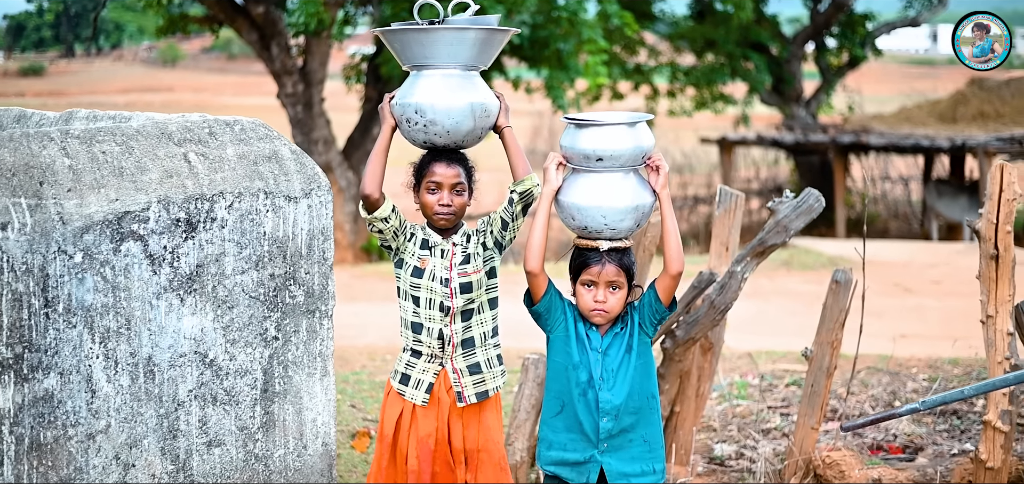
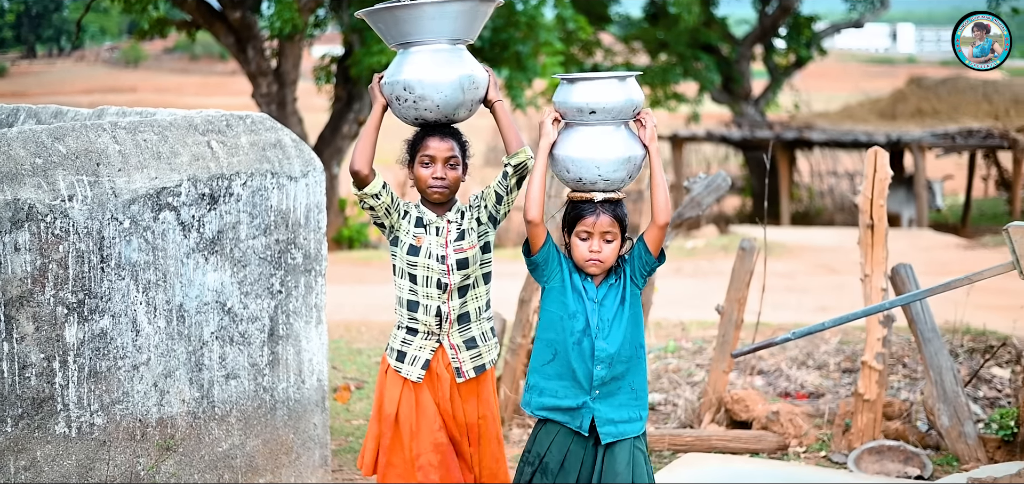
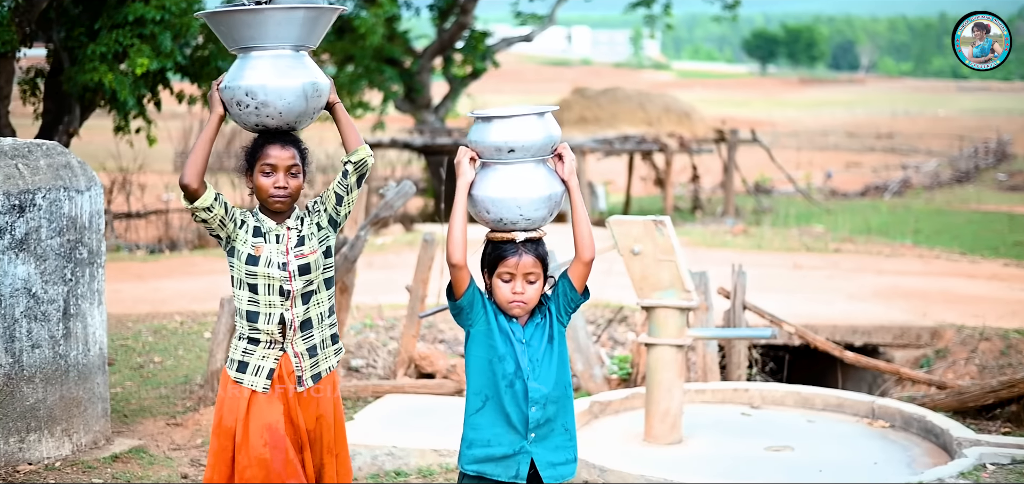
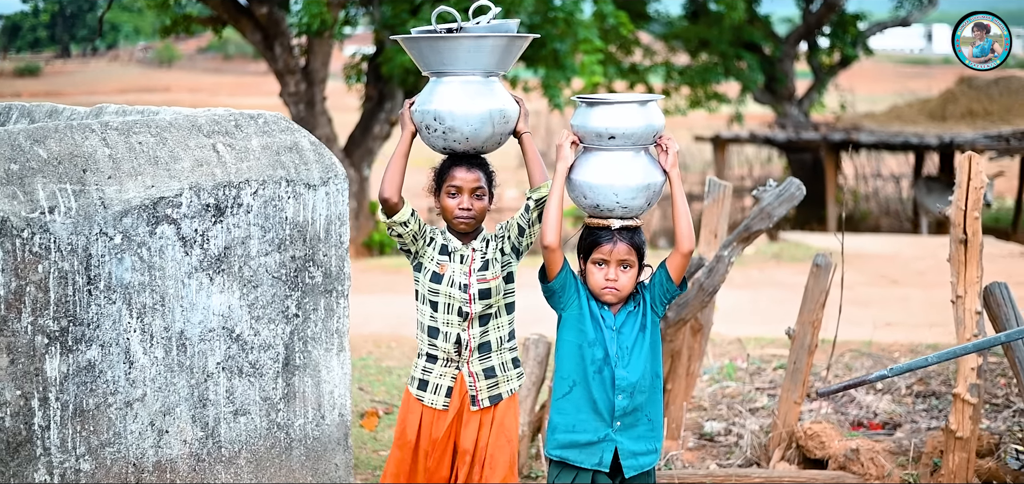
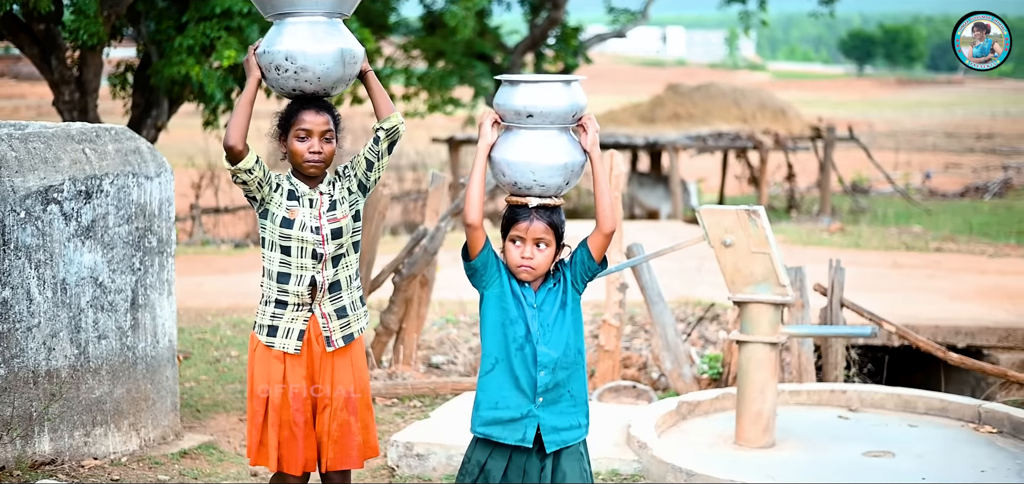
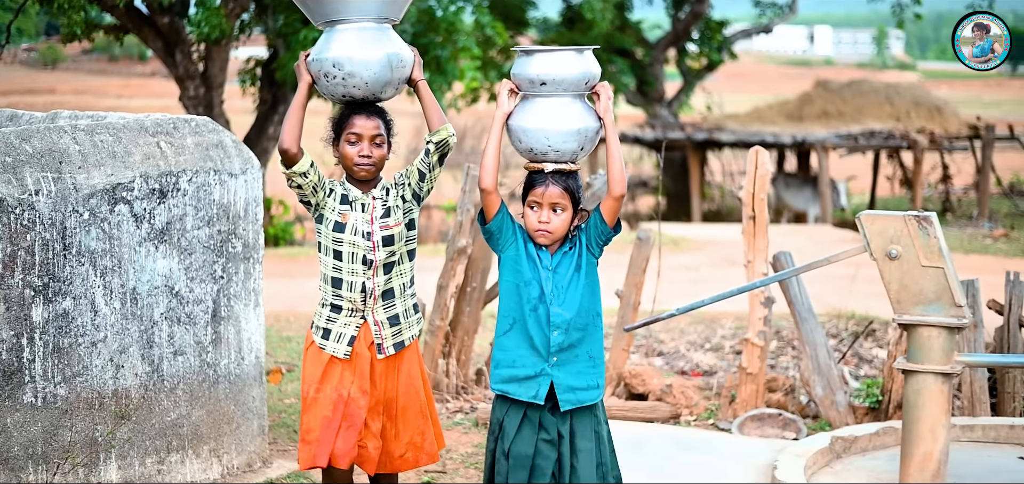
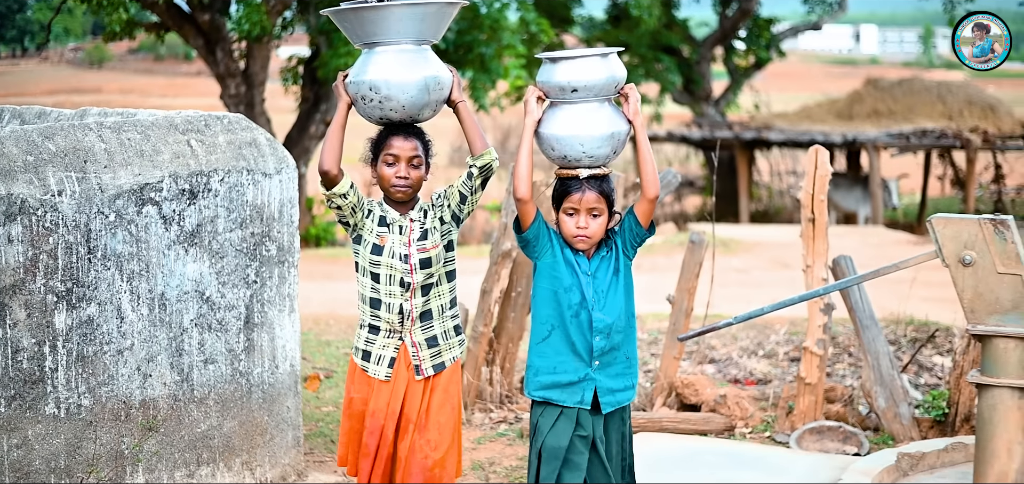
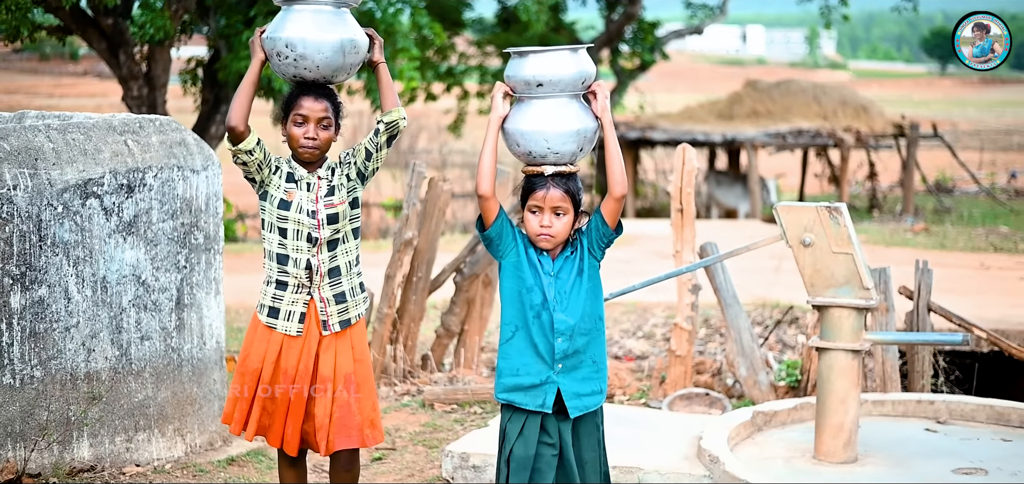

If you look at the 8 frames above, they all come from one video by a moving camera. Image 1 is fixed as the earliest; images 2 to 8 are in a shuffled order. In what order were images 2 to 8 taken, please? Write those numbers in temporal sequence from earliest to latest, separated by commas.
4, 2, 7, 6, 8, 5, 3
